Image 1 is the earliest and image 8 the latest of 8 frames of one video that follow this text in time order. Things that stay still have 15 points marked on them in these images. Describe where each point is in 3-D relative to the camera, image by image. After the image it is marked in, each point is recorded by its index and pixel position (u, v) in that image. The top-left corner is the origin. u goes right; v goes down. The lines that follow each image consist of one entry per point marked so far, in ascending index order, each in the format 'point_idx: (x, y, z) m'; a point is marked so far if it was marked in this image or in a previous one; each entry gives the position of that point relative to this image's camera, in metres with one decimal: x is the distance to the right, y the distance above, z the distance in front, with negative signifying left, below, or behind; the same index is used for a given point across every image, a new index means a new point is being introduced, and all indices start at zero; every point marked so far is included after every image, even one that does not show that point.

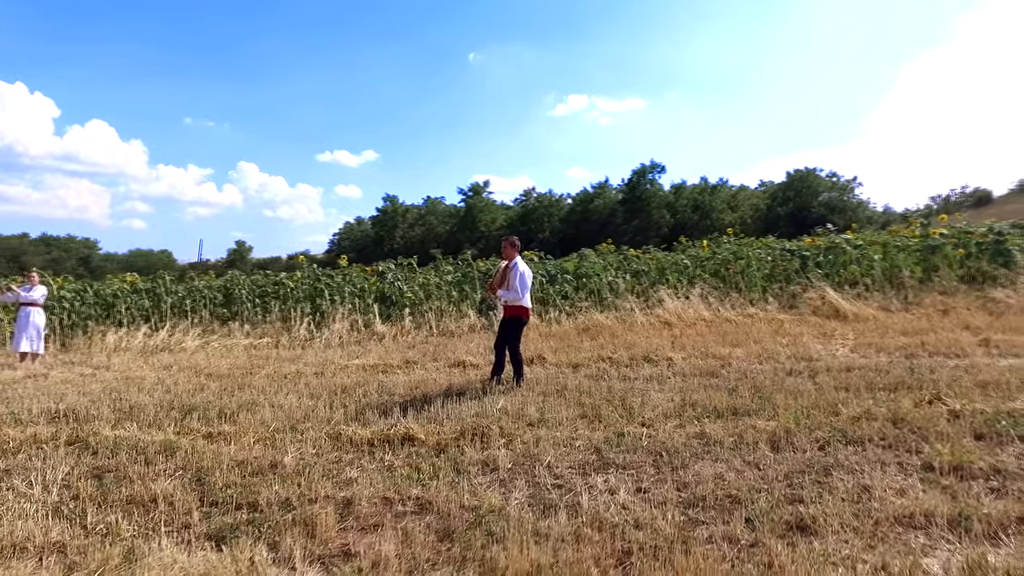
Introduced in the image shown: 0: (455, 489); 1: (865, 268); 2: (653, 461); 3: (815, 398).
0: (-0.3, -1.2, +3.6) m
1: (+5.9, +0.3, +10.1) m
2: (+0.9, -1.1, +3.9) m
3: (+2.5, -0.9, +4.9) m
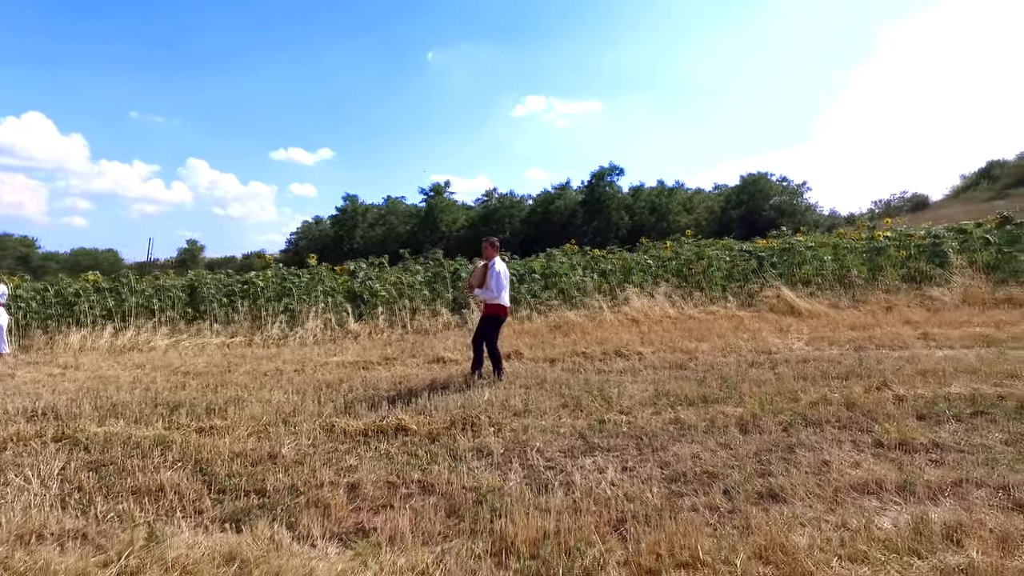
0: (-0.4, -1.1, +3.9) m
1: (+5.4, +0.4, +10.8) m
2: (+0.9, -1.1, +4.2) m
3: (+2.3, -0.9, +5.4) m
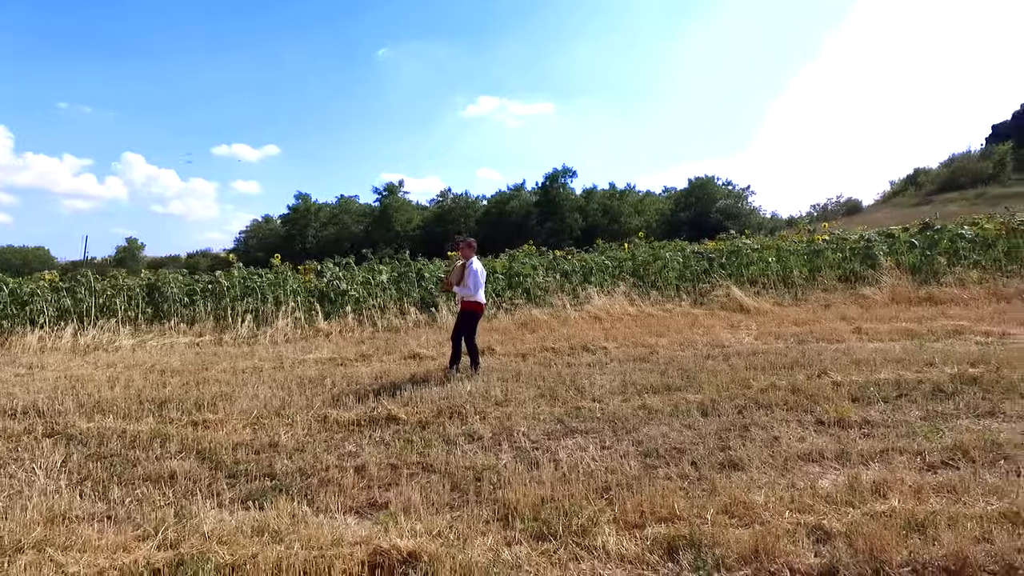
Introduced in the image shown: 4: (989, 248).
0: (-0.4, -1.1, +4.2) m
1: (+4.8, +0.4, +11.6) m
2: (+0.8, -1.1, +4.7) m
3: (+2.1, -0.8, +6.0) m
4: (+8.7, +0.7, +11.2) m
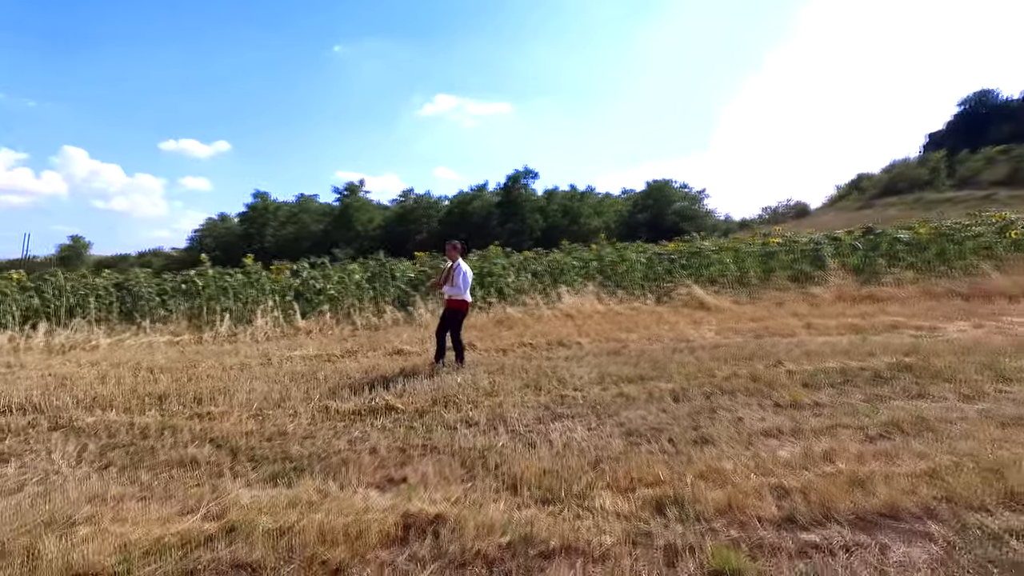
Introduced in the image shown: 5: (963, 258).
0: (-0.4, -1.1, +4.7) m
1: (+4.2, +0.4, +12.4) m
2: (+0.7, -1.1, +5.2) m
3: (+2.0, -0.8, +6.6) m
4: (+8.2, +0.8, +12.3) m
5: (+8.8, +0.6, +12.0) m
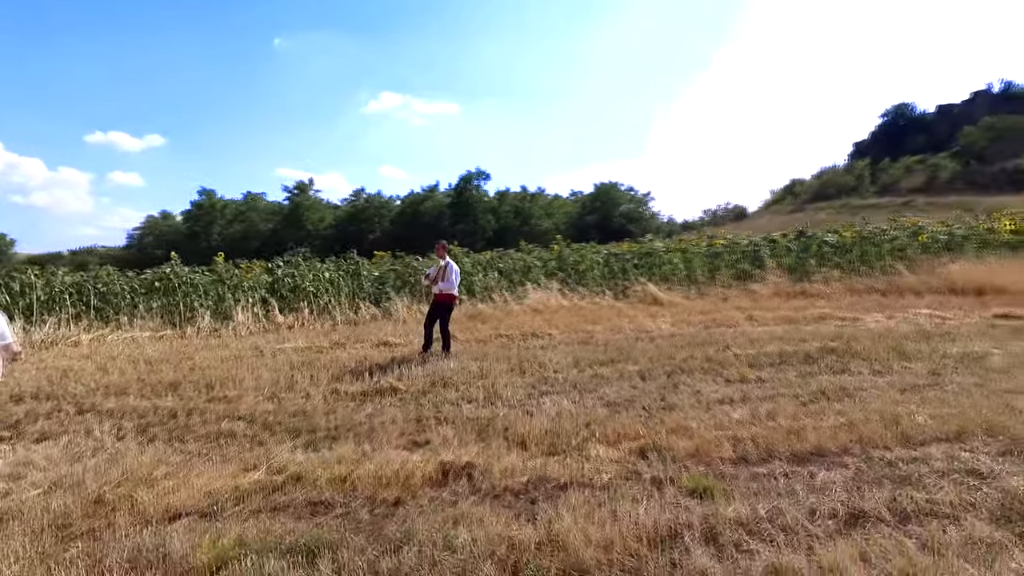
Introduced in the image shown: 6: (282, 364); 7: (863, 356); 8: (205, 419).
0: (-0.5, -1.1, +5.4) m
1: (+3.5, +0.4, +13.5) m
2: (+0.6, -1.0, +6.1) m
3: (+1.8, -0.8, +7.5) m
4: (+7.5, +0.8, +13.7) m
5: (+8.1, +0.6, +13.5) m
6: (-2.9, -0.9, +7.7) m
7: (+3.8, -0.7, +6.7) m
8: (-2.8, -1.2, +5.5) m
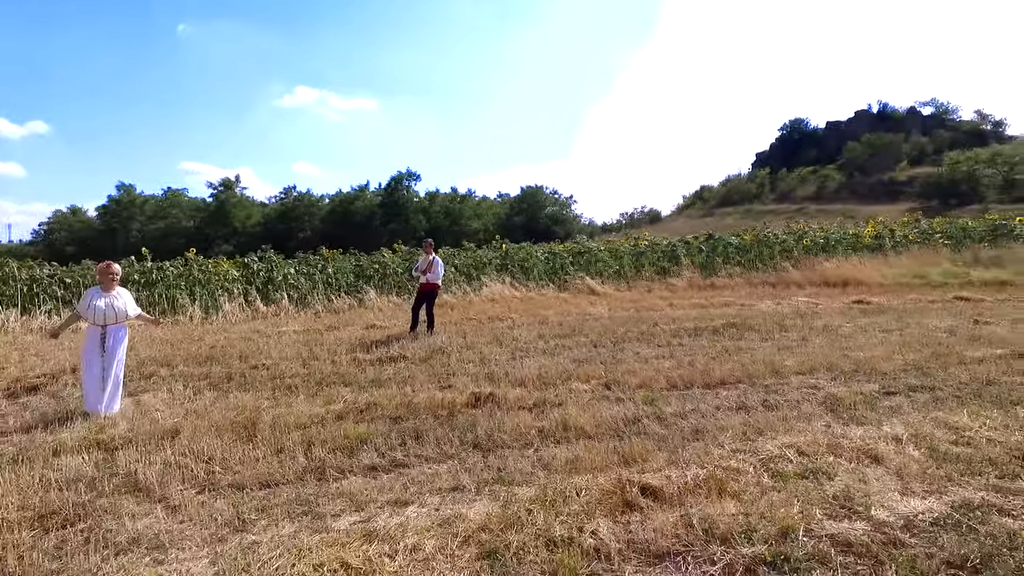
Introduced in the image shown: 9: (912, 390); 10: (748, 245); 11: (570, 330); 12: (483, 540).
0: (-0.6, -0.9, +7.1) m
1: (+2.3, +0.6, +15.7) m
2: (+0.4, -0.8, +7.9) m
3: (+1.4, -0.6, +9.5) m
4: (+6.3, +1.0, +16.4) m
5: (+6.9, +0.8, +16.3) m
6: (-3.2, -0.8, +9.1) m
7: (+3.5, -0.6, +9.0) m
8: (-2.8, -1.0, +6.9) m
9: (+3.5, -0.9, +5.4) m
10: (+6.3, +1.1, +16.5) m
11: (+0.9, -0.7, +9.5) m
12: (-0.1, -1.2, +3.0) m
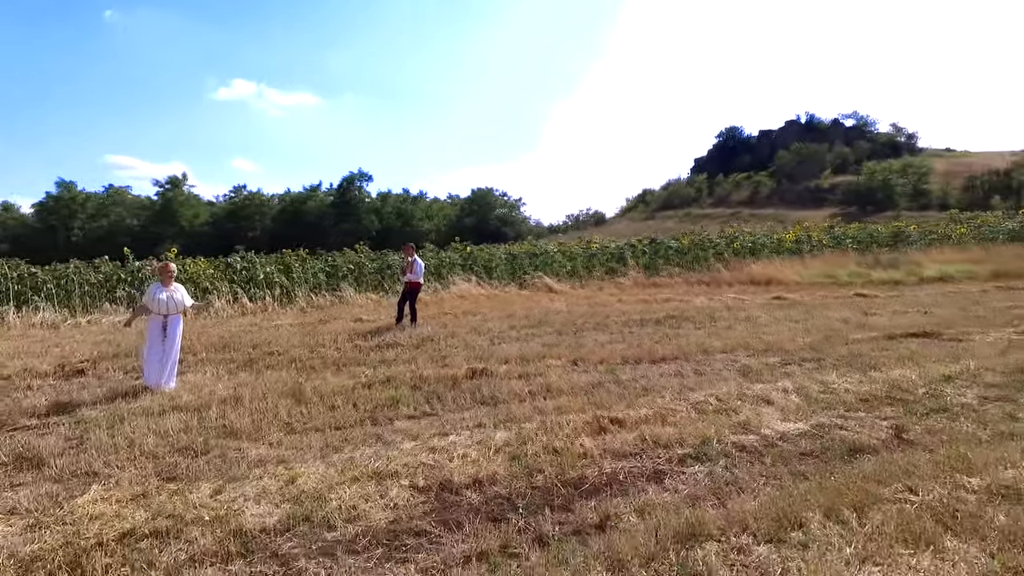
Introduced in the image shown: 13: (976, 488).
0: (-0.8, -0.9, +8.5) m
1: (+1.3, +0.6, +17.3) m
2: (+0.1, -0.8, +9.4) m
3: (+0.9, -0.6, +11.1) m
4: (+5.2, +1.0, +18.4) m
5: (+5.8, +0.8, +18.3) m
6: (-3.7, -0.7, +10.2) m
7: (+3.1, -0.5, +10.7) m
8: (-3.1, -1.0, +8.1) m
9: (+3.4, -0.8, +7.2) m
10: (+5.2, +1.2, +18.5) m
11: (+0.4, -0.6, +11.0) m
12: (0.0, -1.2, +4.4) m
13: (+2.6, -1.1, +3.4) m
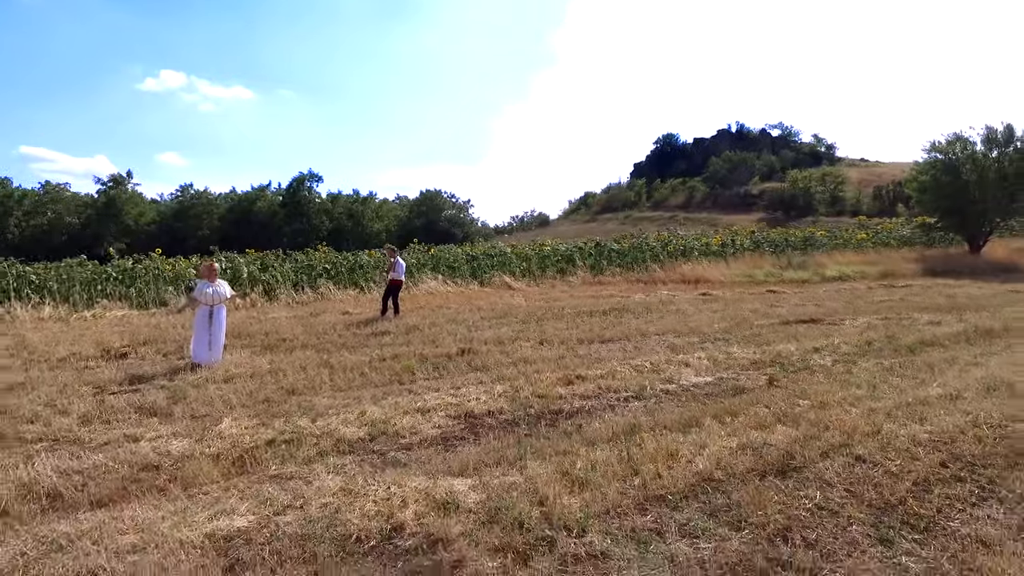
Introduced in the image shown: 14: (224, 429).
0: (-1.2, -0.8, +10.3) m
1: (+0.1, +0.7, +19.2) m
2: (-0.4, -0.7, +11.3) m
3: (+0.3, -0.5, +13.0) m
4: (+3.8, +1.1, +20.7) m
5: (+4.5, +0.9, +20.6) m
6: (-4.2, -0.7, +11.7) m
7: (+2.5, -0.5, +12.9) m
8: (-3.4, -0.9, +9.7) m
9: (+3.1, -0.8, +9.4) m
10: (+3.9, +1.2, +20.8) m
11: (-0.2, -0.6, +12.9) m
12: (-0.1, -1.1, +6.3) m
13: (+2.6, -1.0, +5.5) m
14: (-2.5, -1.2, +5.2) m
